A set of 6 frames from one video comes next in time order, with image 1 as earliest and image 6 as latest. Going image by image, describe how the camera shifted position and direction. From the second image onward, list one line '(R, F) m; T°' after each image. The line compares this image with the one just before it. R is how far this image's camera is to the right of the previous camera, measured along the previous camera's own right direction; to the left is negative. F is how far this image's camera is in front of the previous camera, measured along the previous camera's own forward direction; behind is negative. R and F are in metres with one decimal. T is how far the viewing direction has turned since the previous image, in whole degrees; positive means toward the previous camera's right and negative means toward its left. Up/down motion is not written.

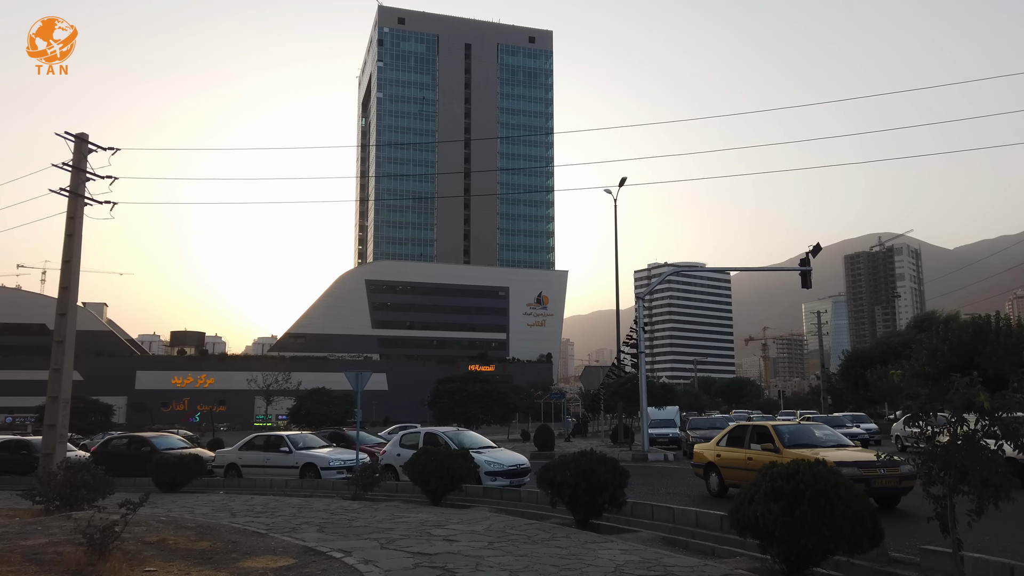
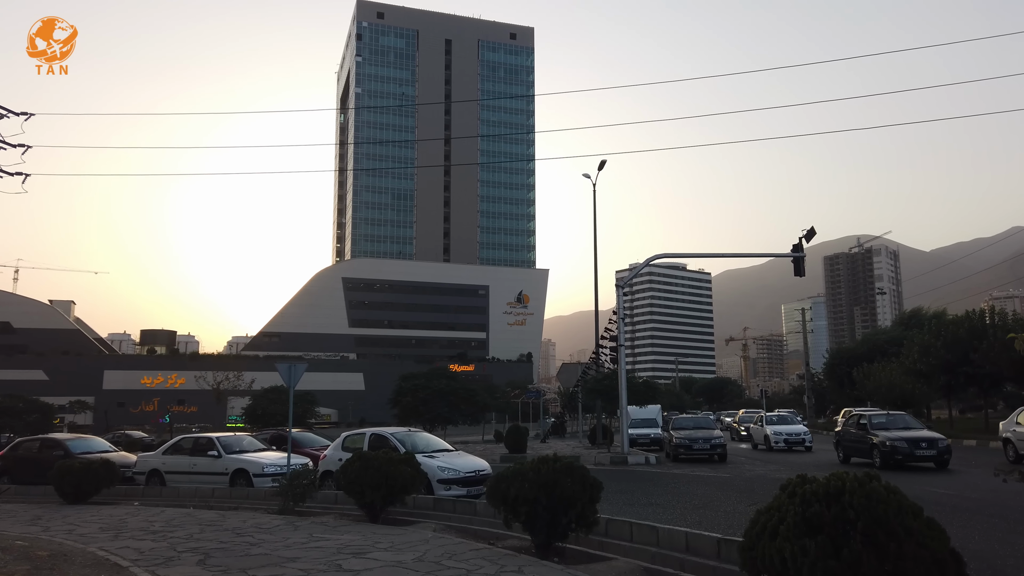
(+0.4, +2.2) m; +1°
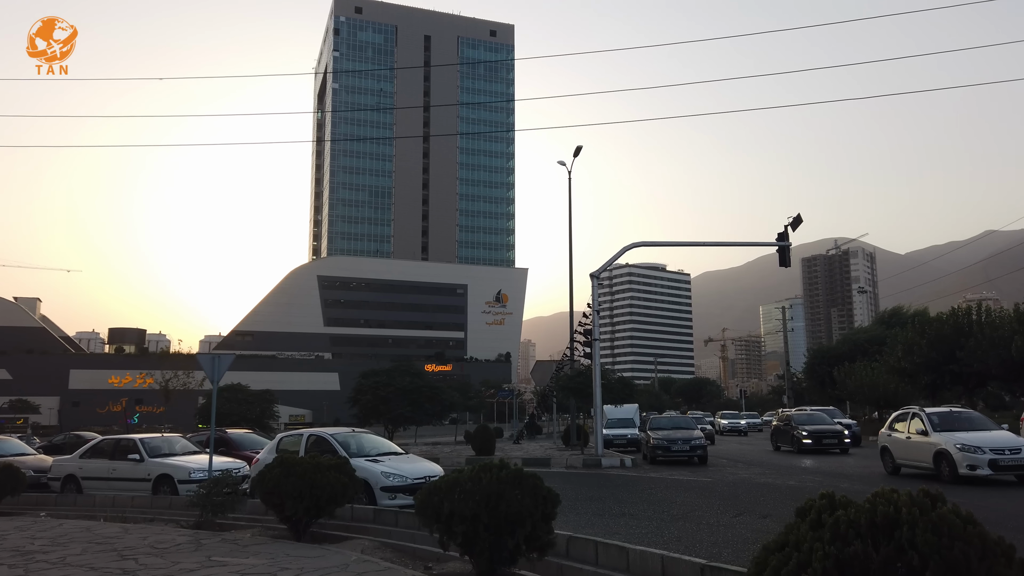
(+0.4, +1.7) m; +2°
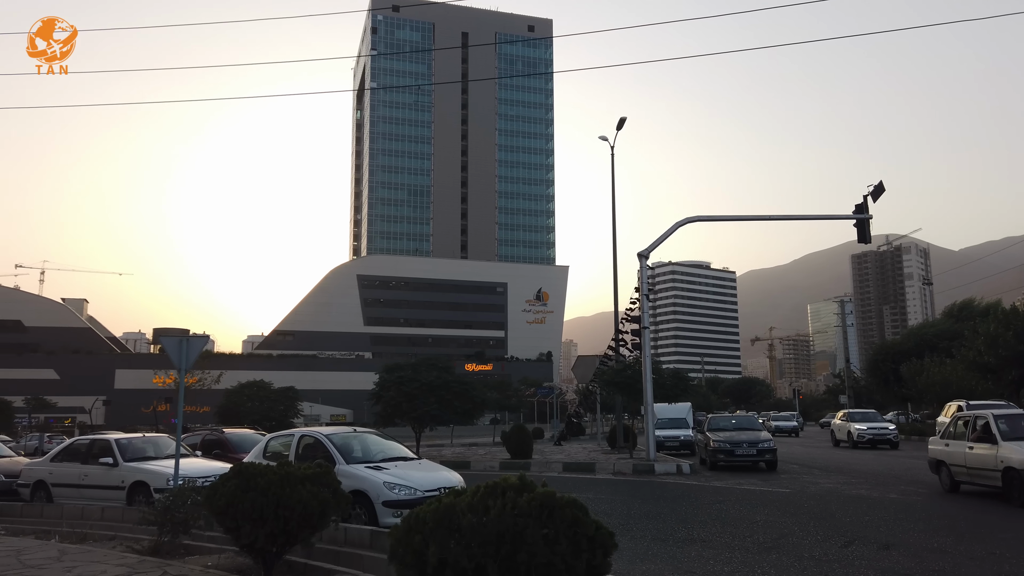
(+0.1, +2.5) m; -3°
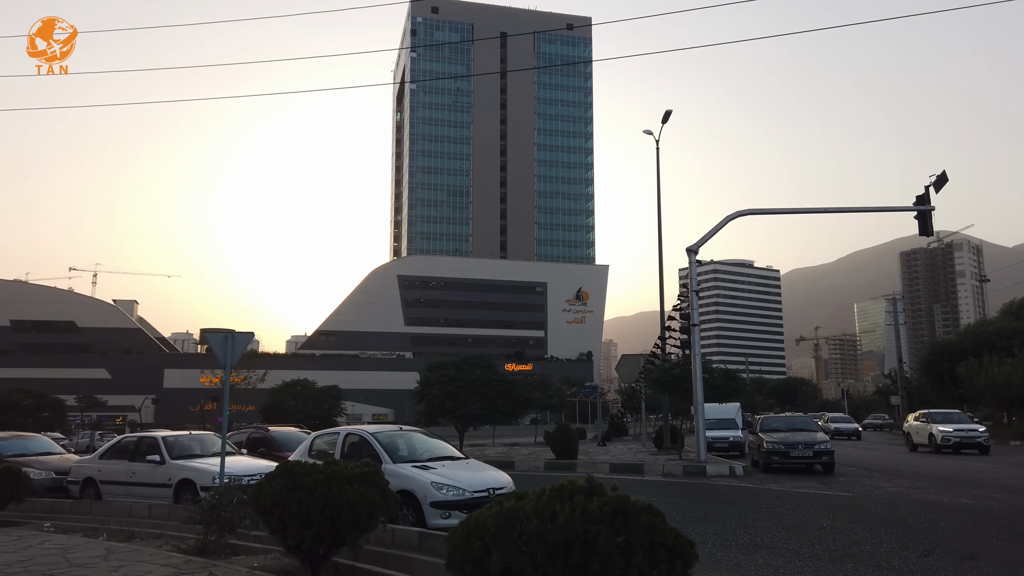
(-0.2, +0.4) m; -3°
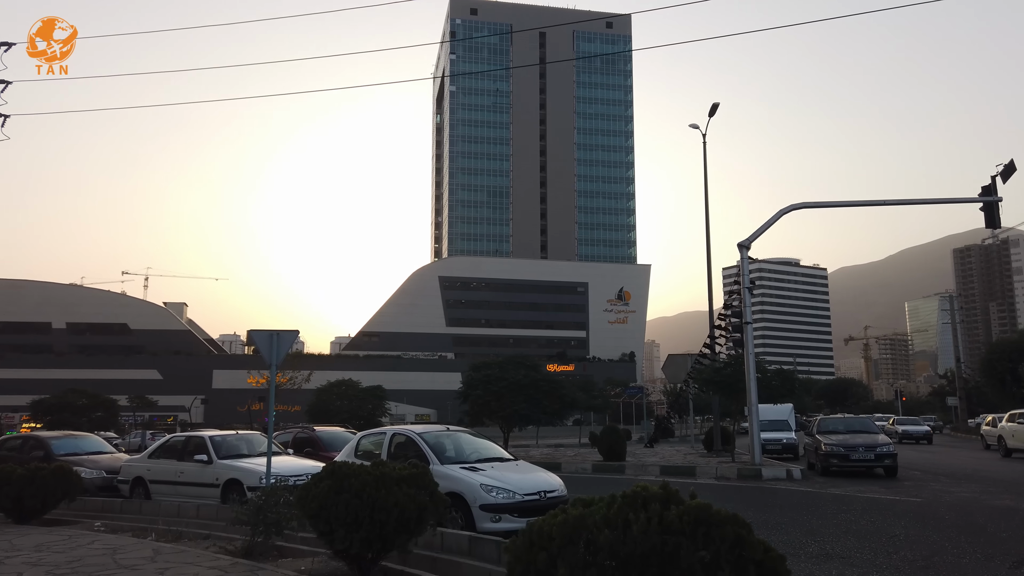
(-0.1, +0.3) m; -3°
